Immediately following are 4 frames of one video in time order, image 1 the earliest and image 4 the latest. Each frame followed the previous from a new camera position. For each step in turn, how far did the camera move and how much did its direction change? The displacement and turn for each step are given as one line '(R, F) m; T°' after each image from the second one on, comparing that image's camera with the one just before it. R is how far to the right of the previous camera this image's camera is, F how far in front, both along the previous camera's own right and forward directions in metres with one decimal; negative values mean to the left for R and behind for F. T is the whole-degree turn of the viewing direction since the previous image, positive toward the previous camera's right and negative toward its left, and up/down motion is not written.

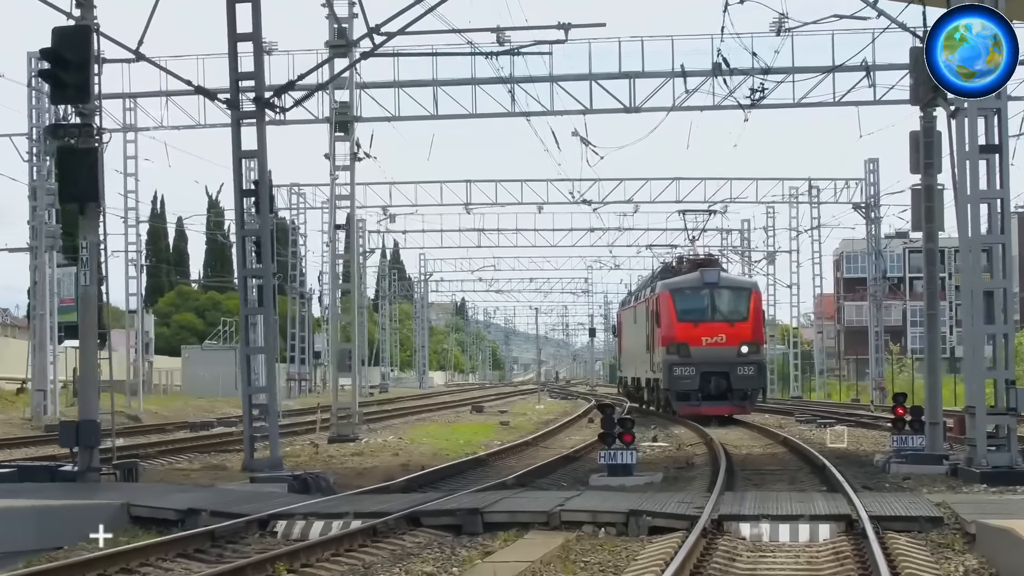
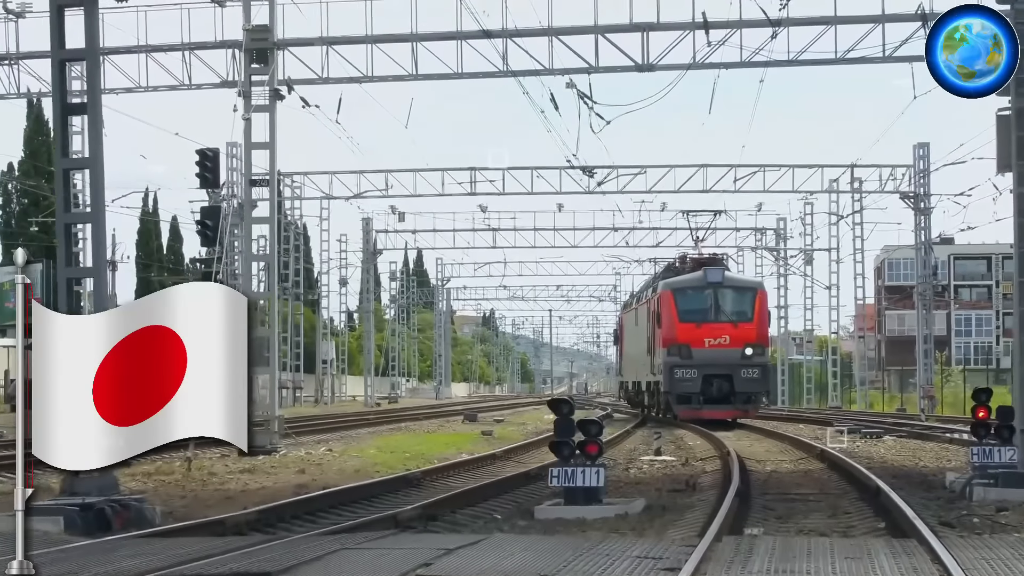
(+1.1, +4.3) m; -2°
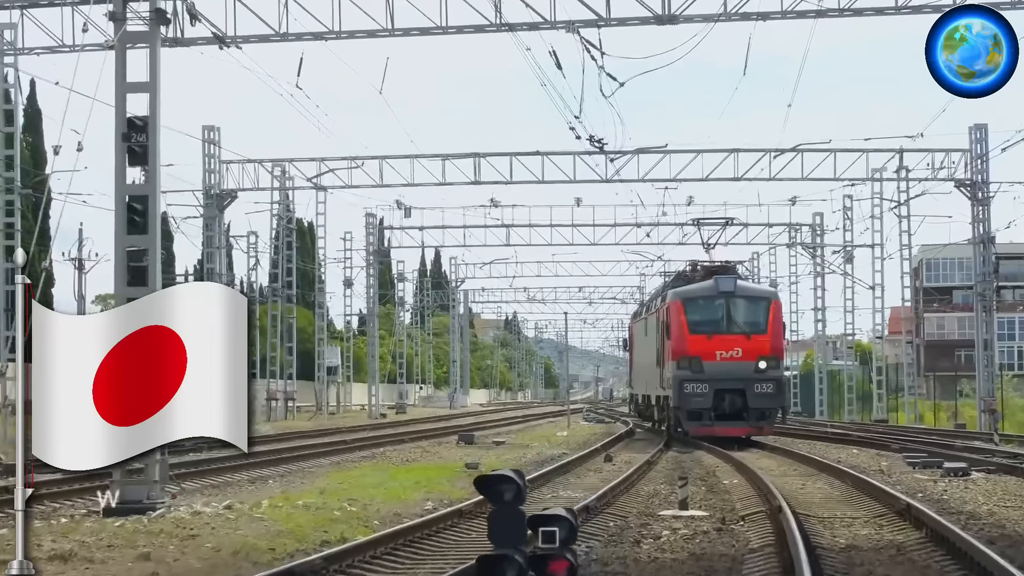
(+0.6, +4.4) m; -1°
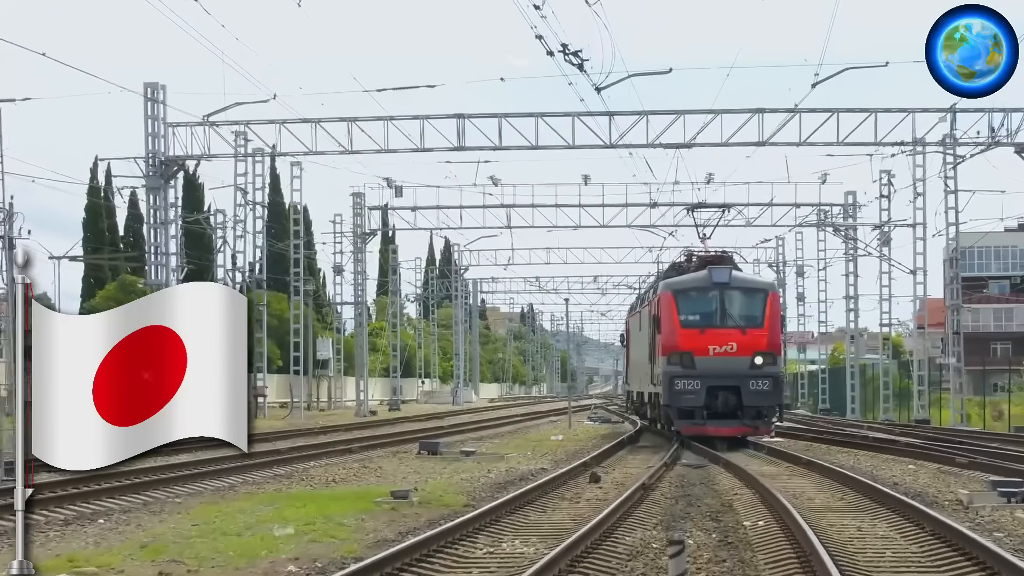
(+1.0, +5.0) m; -1°
